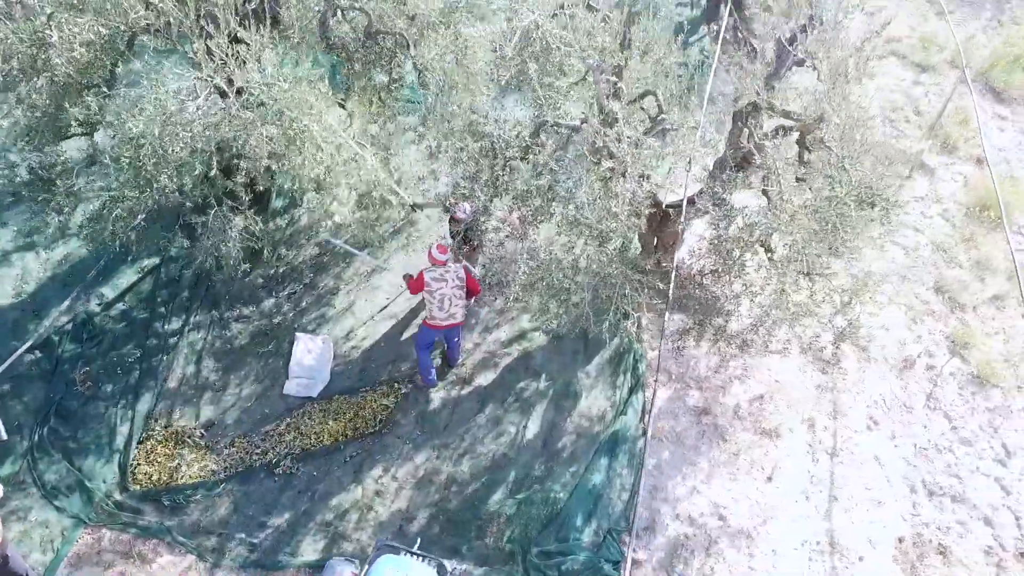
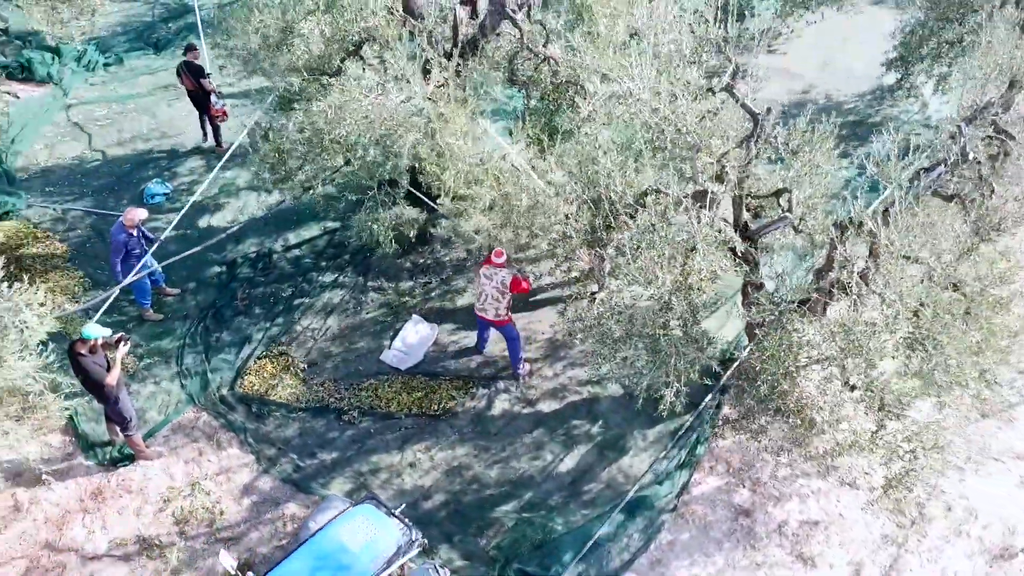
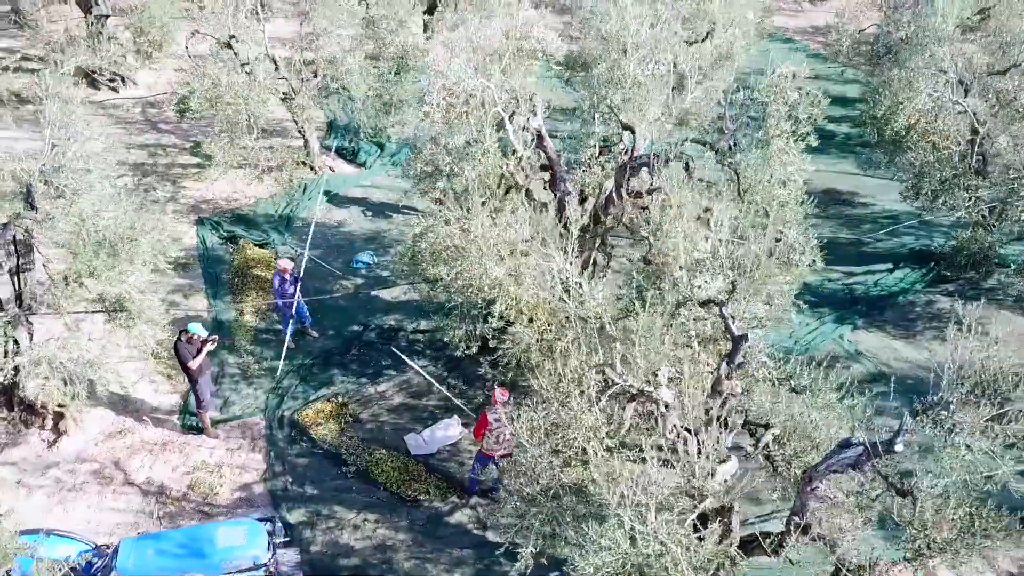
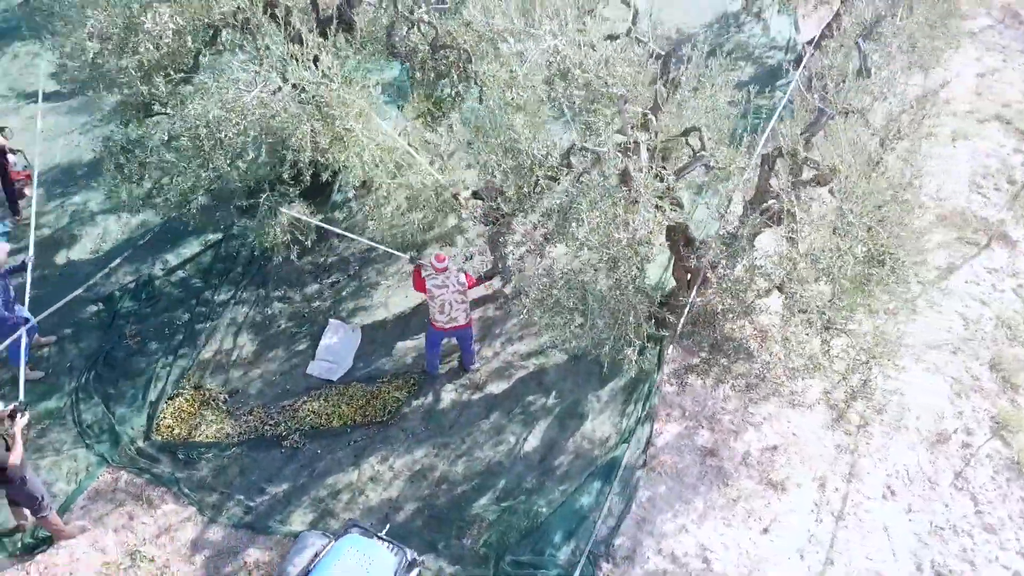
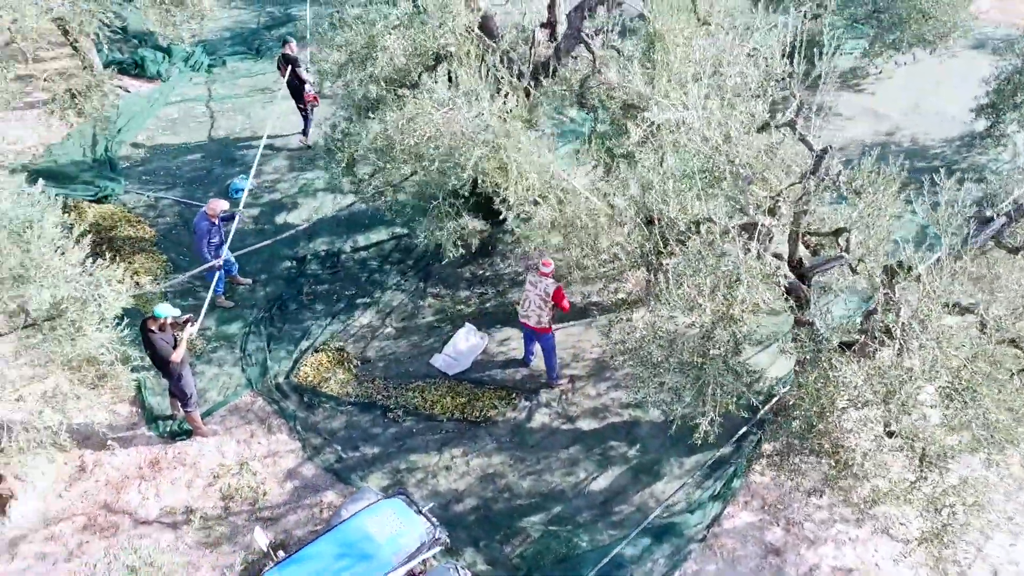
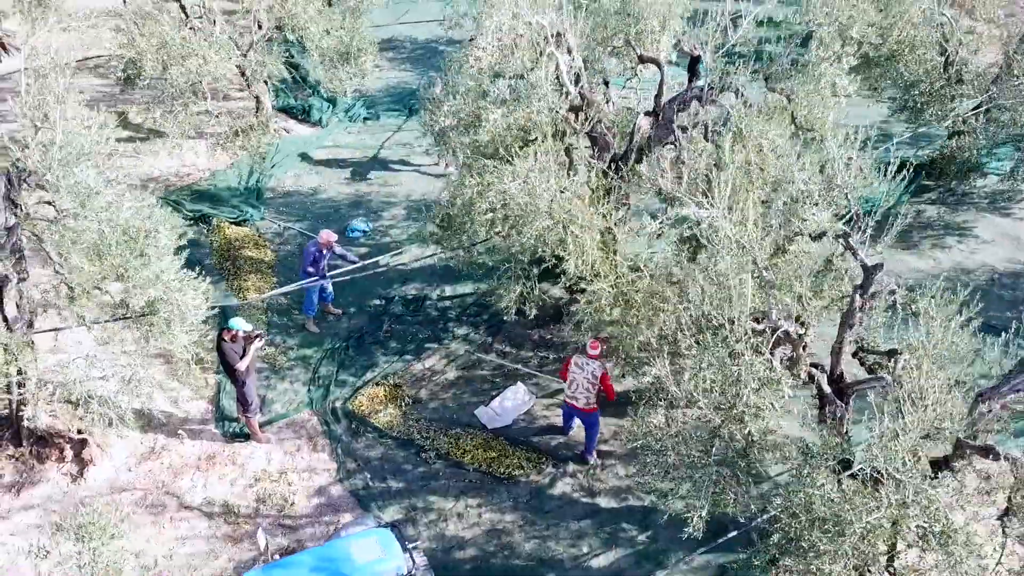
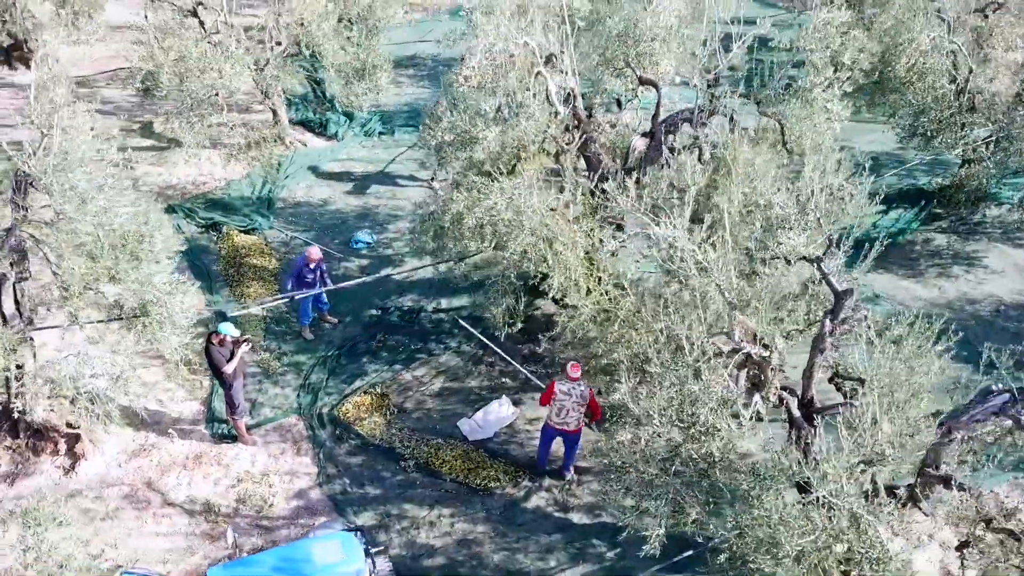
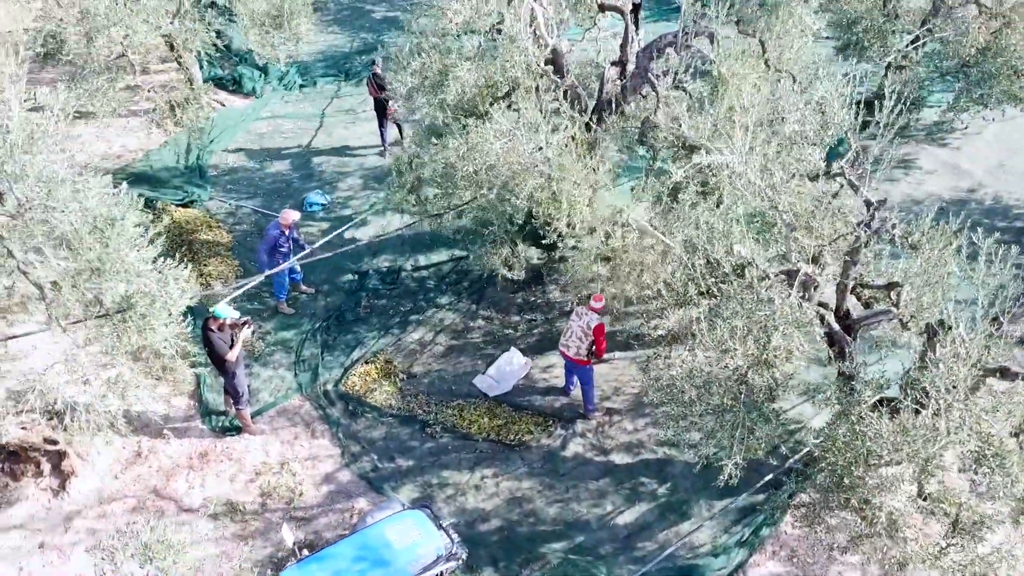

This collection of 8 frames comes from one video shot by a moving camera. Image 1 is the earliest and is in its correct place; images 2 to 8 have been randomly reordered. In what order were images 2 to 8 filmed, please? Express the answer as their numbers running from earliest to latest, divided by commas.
4, 2, 5, 8, 6, 7, 3
